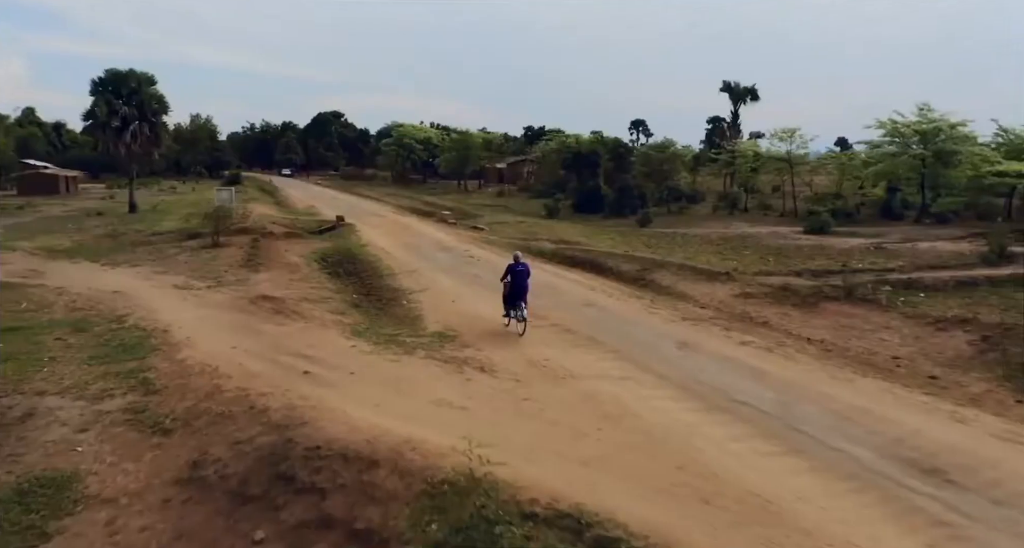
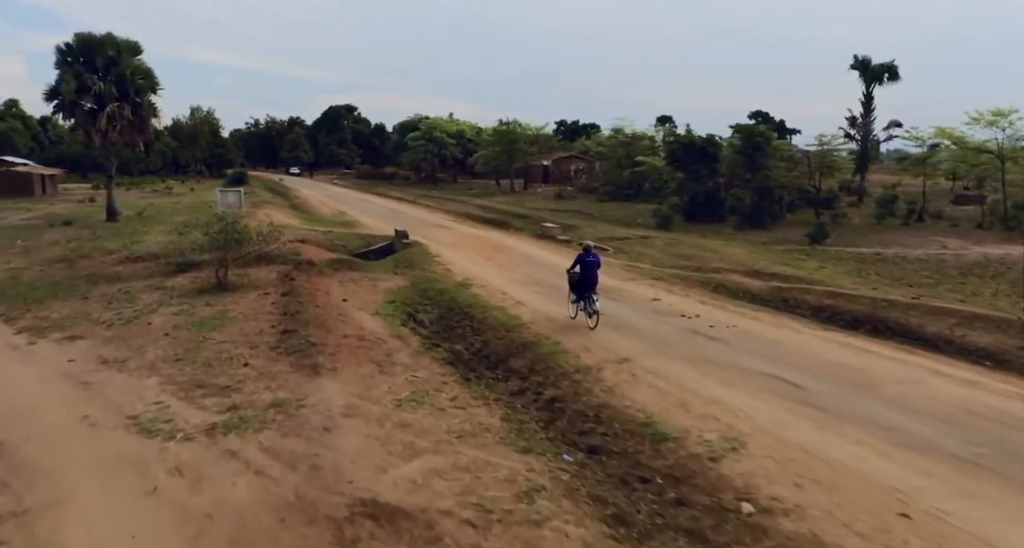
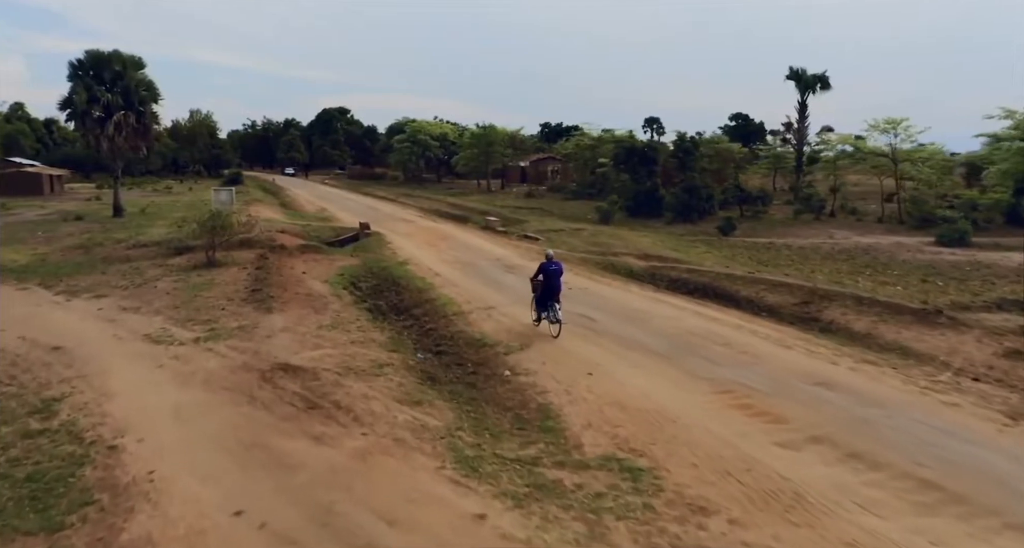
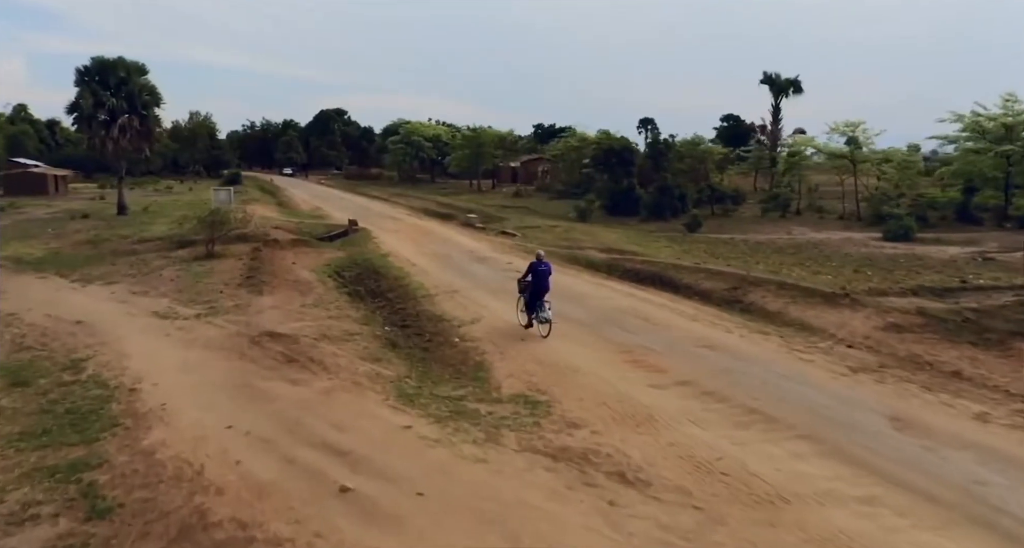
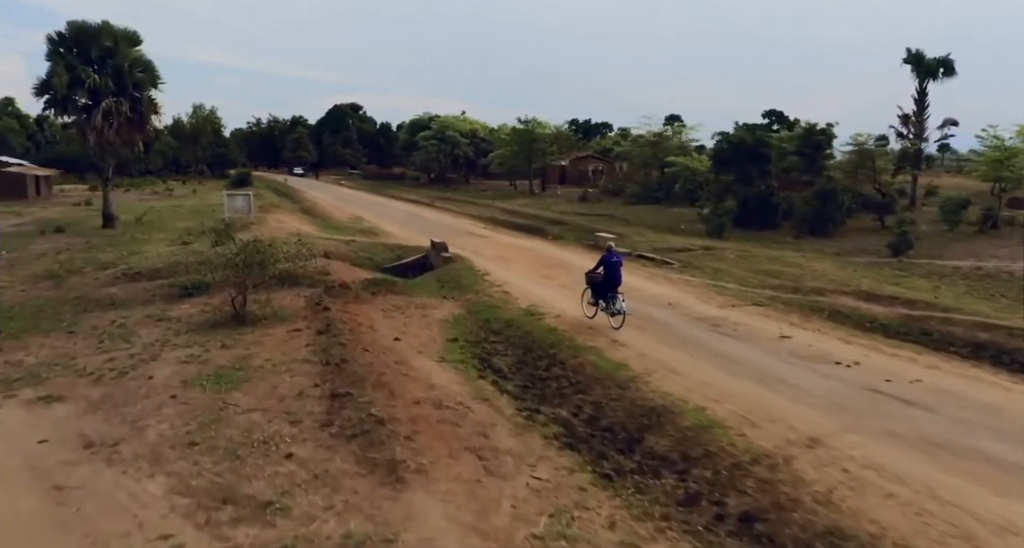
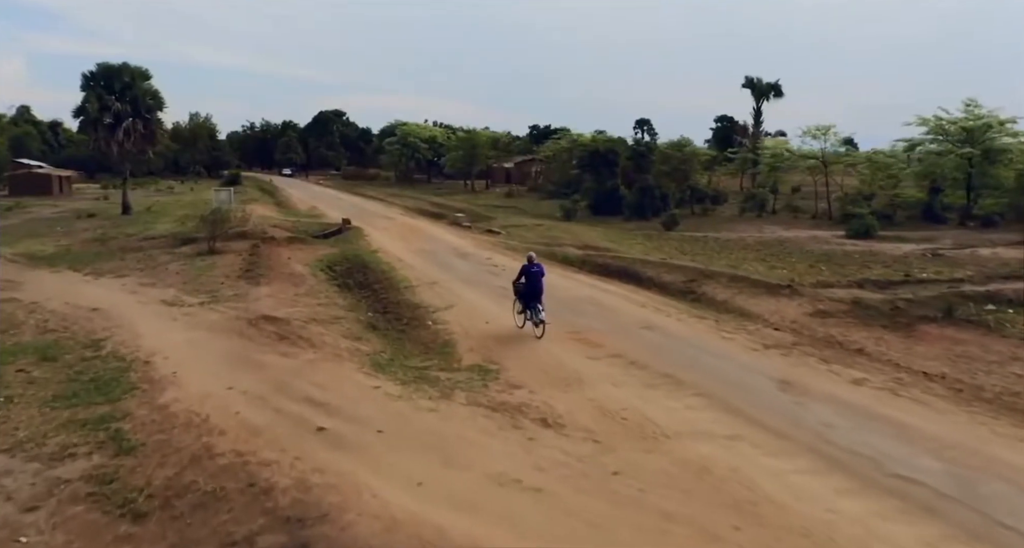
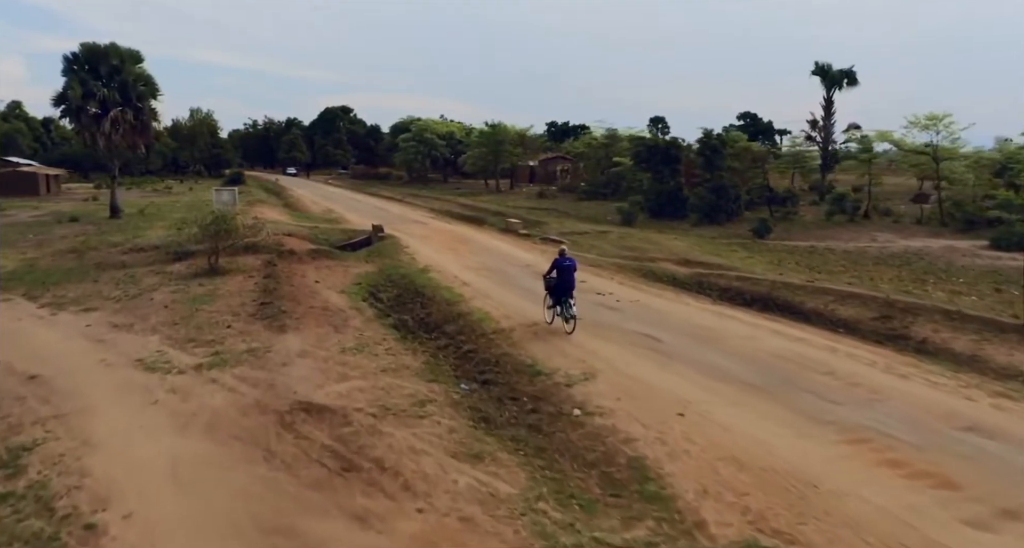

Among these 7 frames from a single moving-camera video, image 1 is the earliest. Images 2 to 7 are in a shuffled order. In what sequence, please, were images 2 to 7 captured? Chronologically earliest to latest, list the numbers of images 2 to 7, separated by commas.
6, 4, 3, 7, 2, 5
